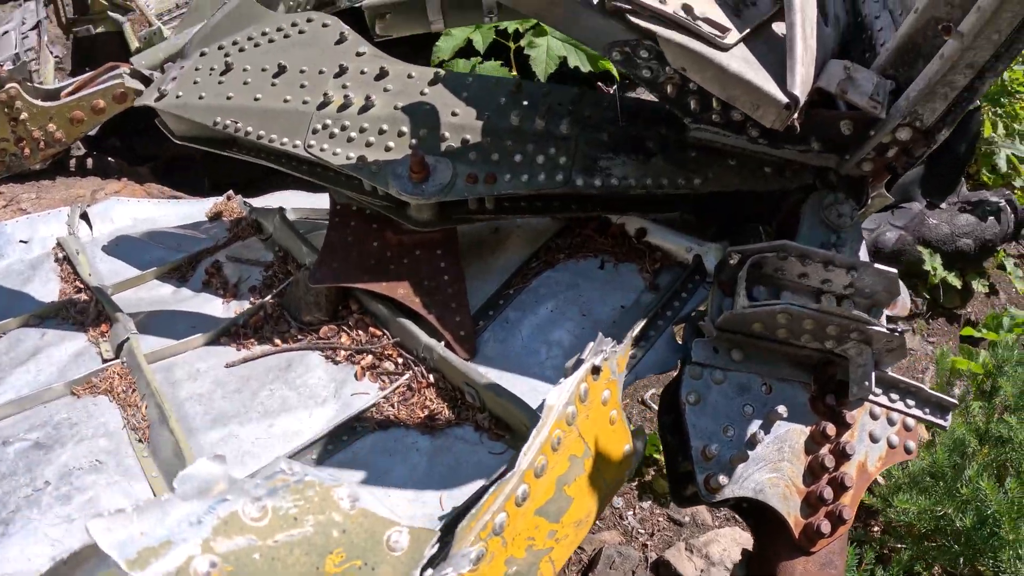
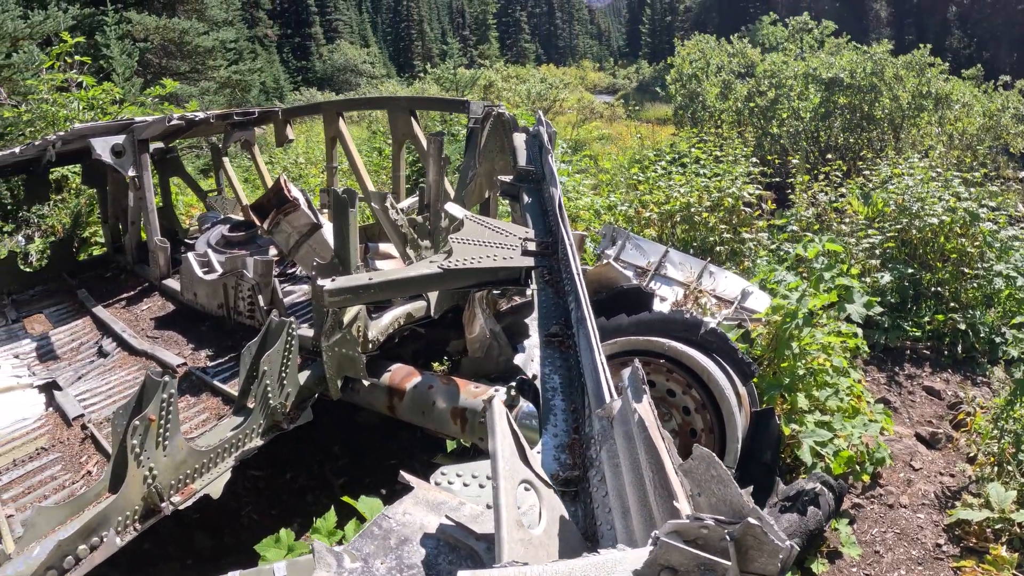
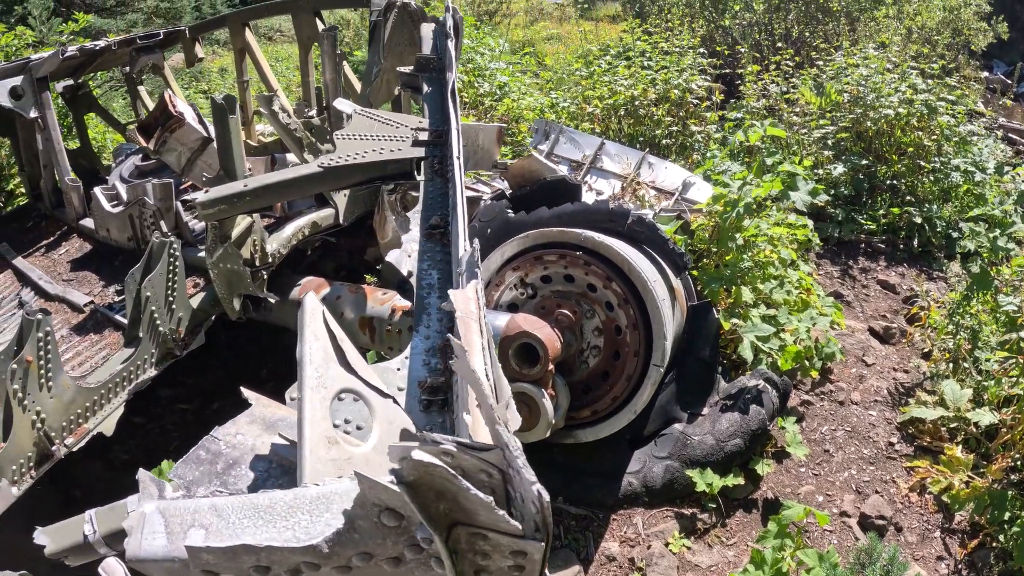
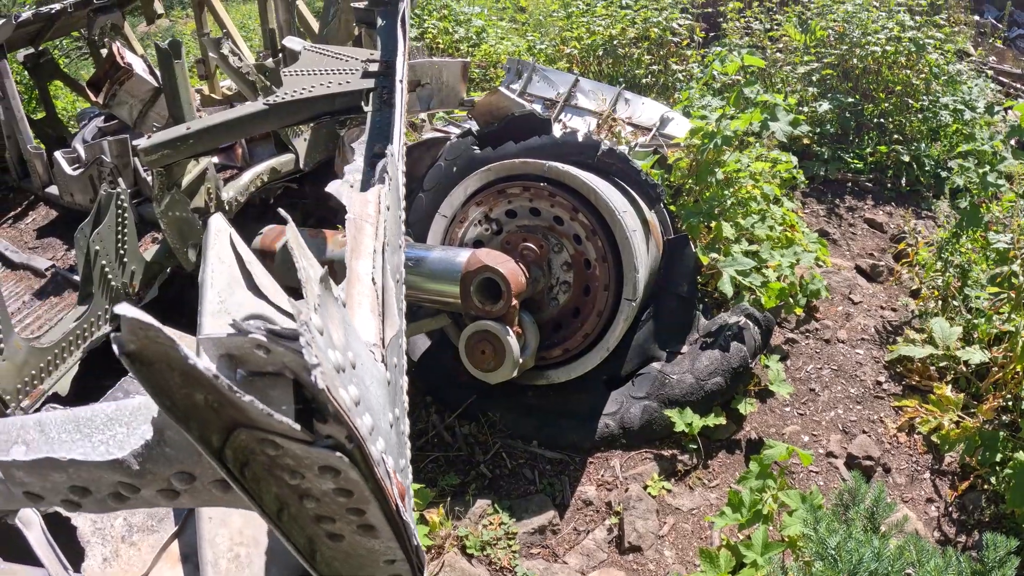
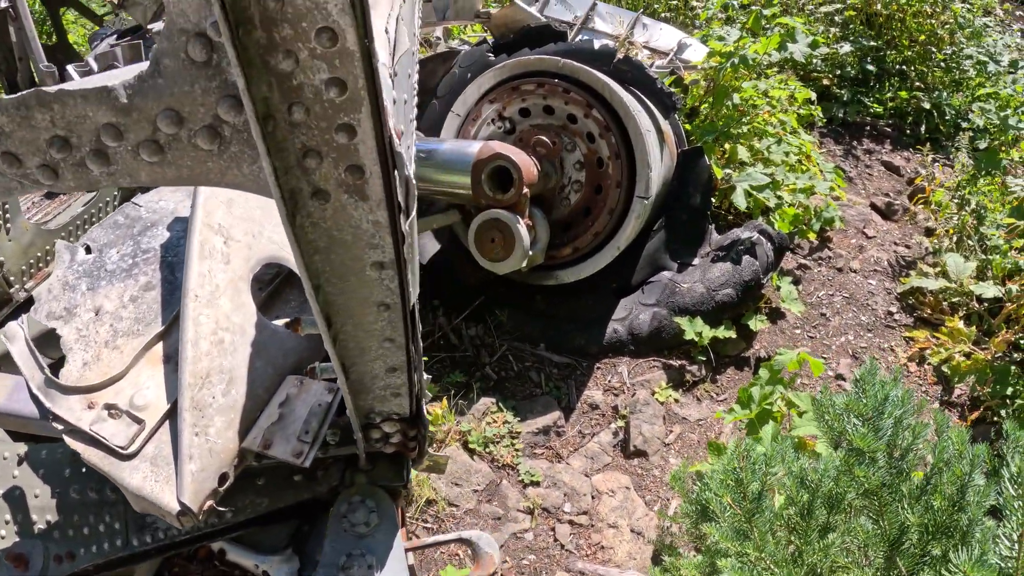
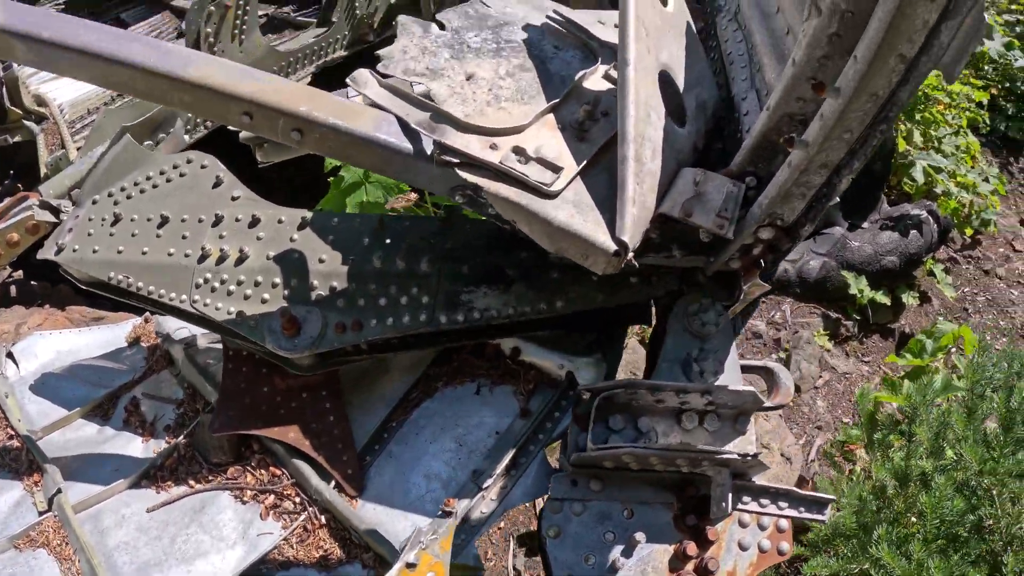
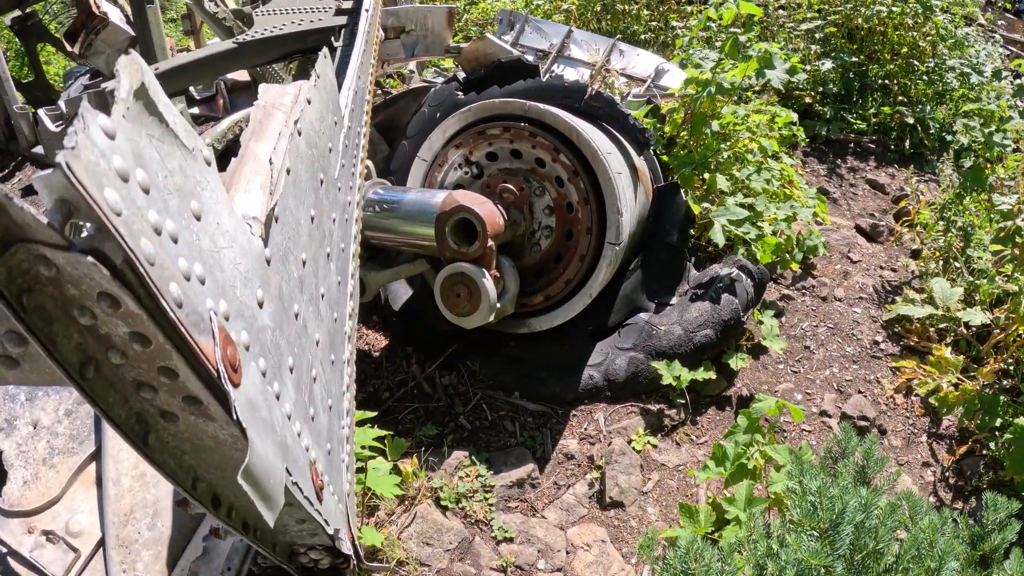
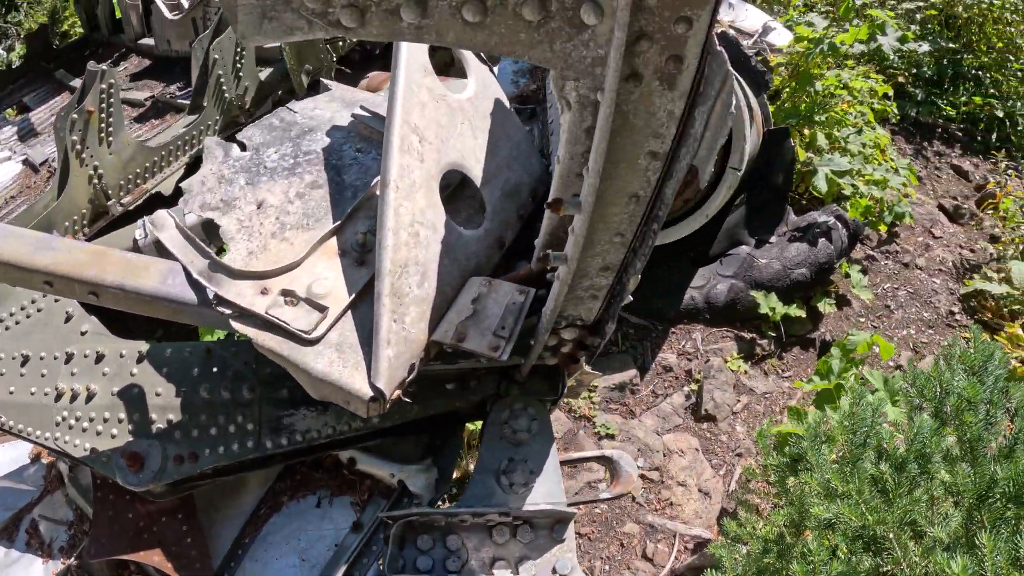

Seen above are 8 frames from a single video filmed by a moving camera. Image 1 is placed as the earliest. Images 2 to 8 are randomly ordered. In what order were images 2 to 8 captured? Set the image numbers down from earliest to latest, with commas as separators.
6, 8, 5, 7, 4, 3, 2
